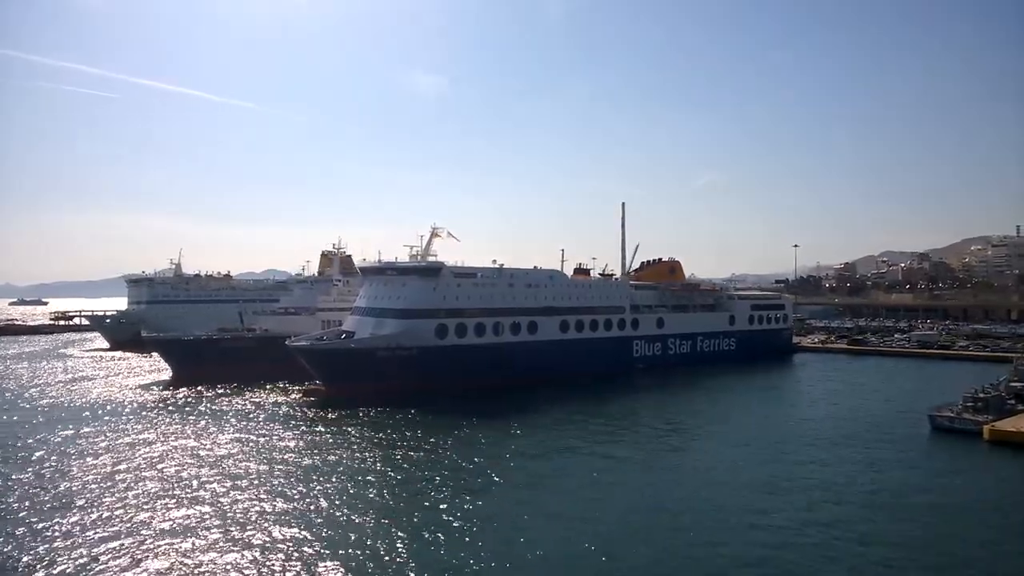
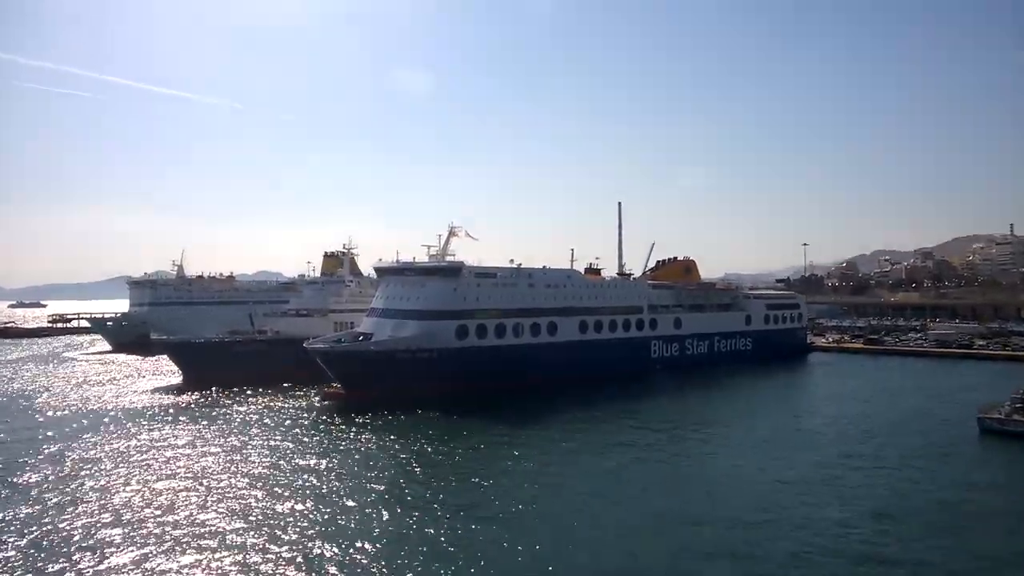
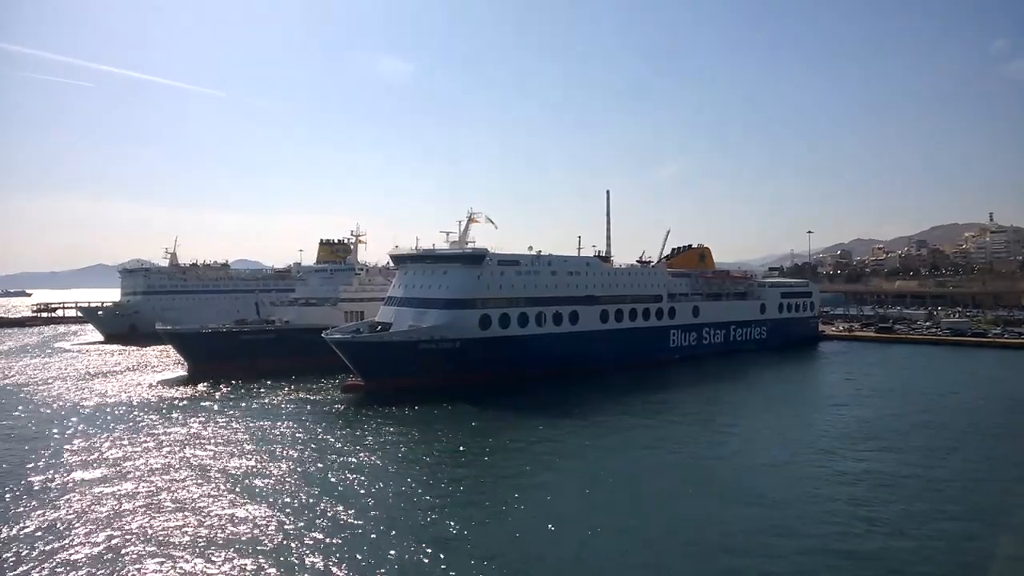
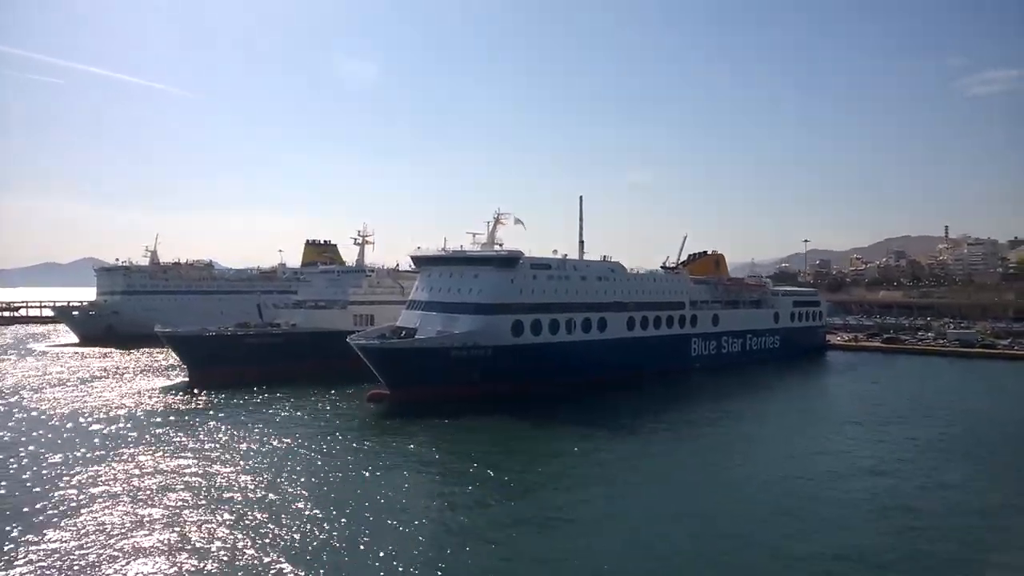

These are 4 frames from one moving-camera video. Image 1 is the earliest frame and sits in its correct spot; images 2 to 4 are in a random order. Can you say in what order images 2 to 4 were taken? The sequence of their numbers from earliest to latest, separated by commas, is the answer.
2, 3, 4
